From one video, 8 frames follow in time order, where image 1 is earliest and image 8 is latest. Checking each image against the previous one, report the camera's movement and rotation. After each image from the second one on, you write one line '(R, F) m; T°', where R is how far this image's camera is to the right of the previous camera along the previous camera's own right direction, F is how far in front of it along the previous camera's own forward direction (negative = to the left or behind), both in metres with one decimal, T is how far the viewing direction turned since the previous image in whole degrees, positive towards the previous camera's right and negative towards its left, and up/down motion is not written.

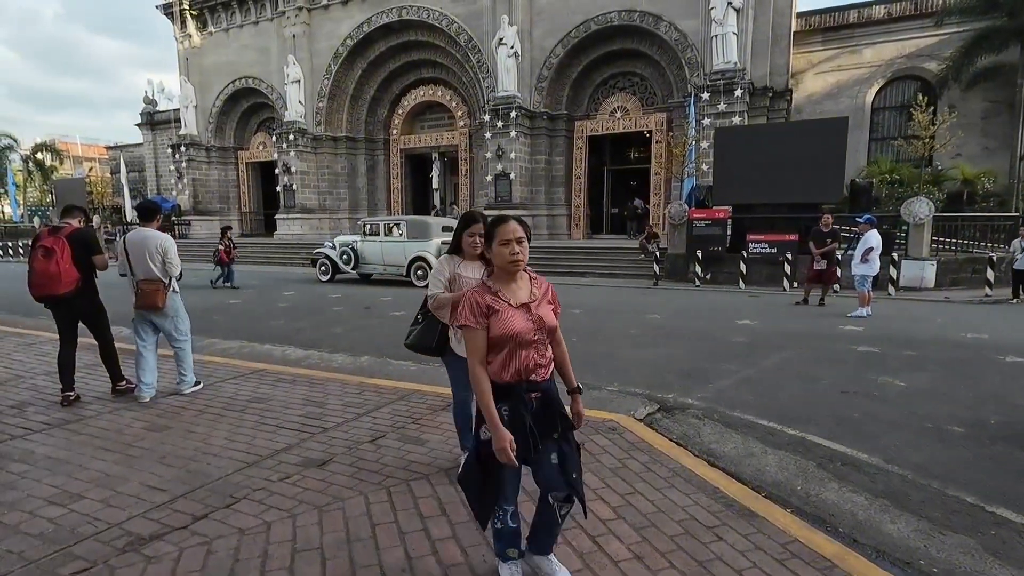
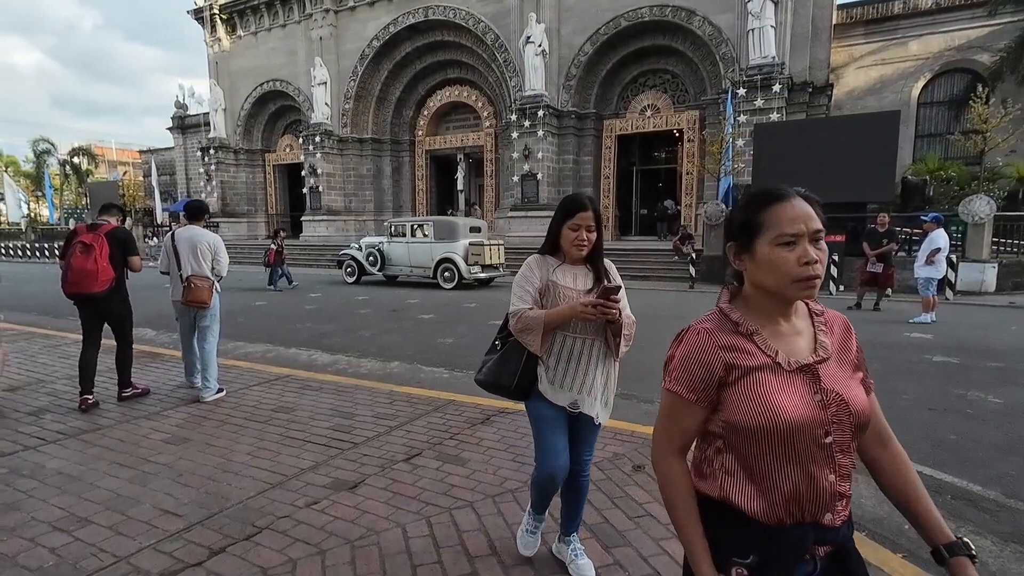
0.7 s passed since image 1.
(-0.2, +0.4) m; -2°
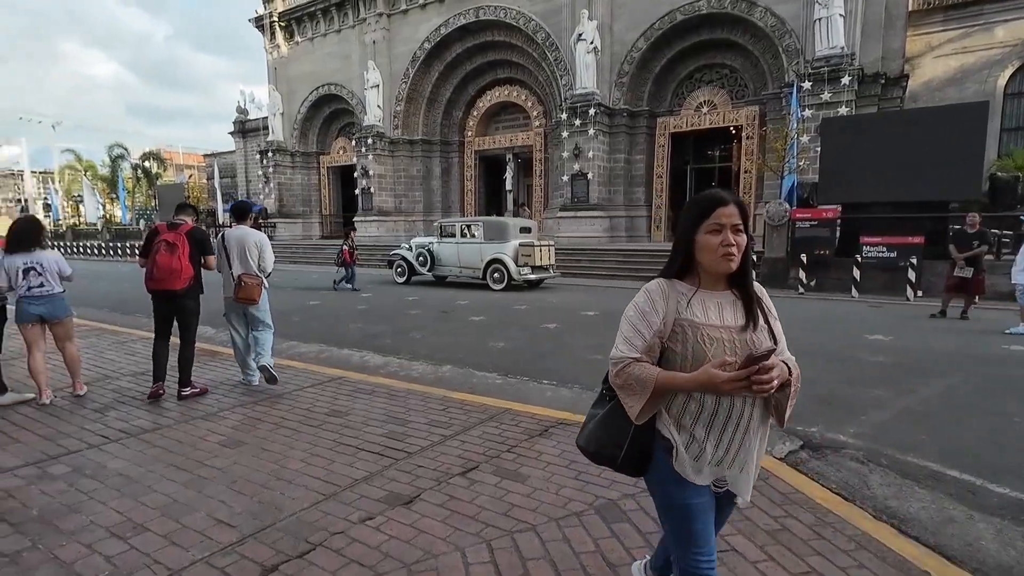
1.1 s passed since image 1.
(-0.1, +0.2) m; -5°
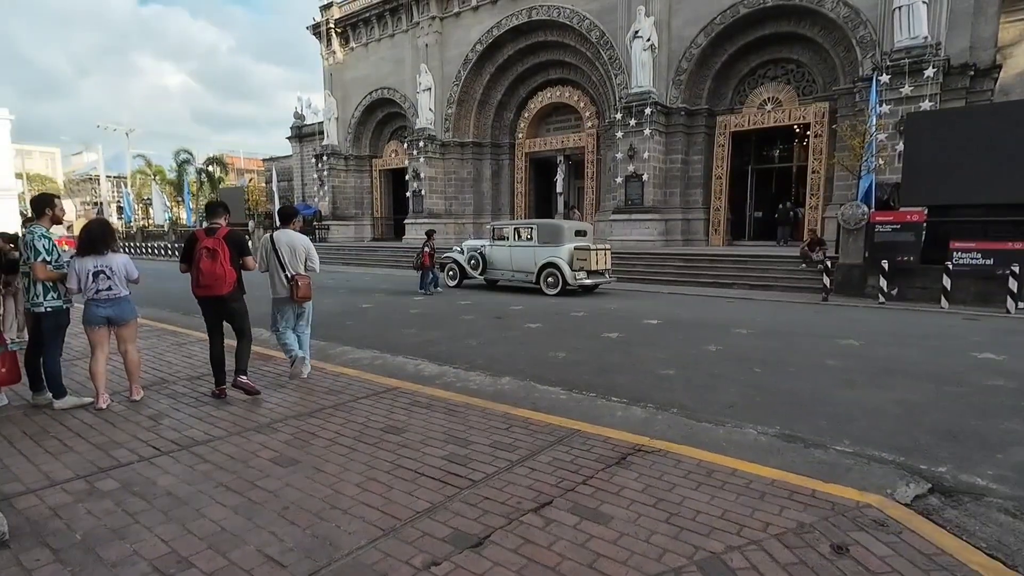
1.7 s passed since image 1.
(-0.2, +0.4) m; -5°
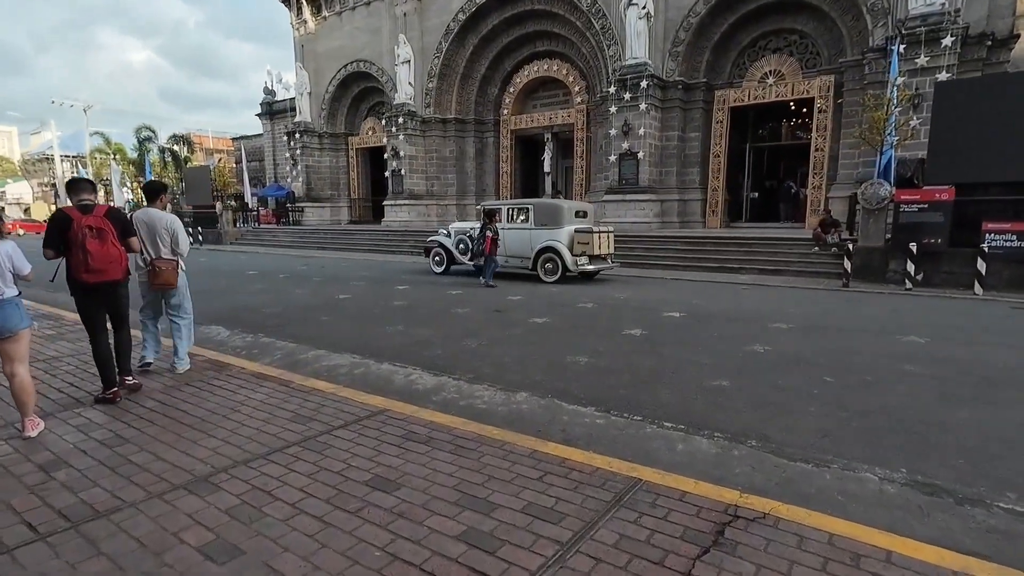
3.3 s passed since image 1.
(-0.3, +1.3) m; +2°
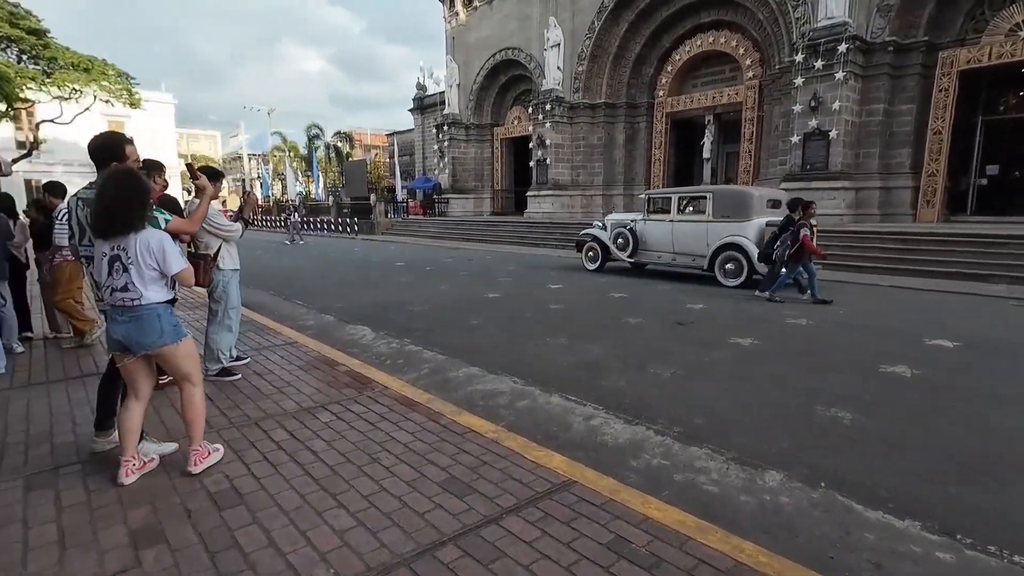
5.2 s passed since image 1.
(-0.7, +1.4) m; -14°
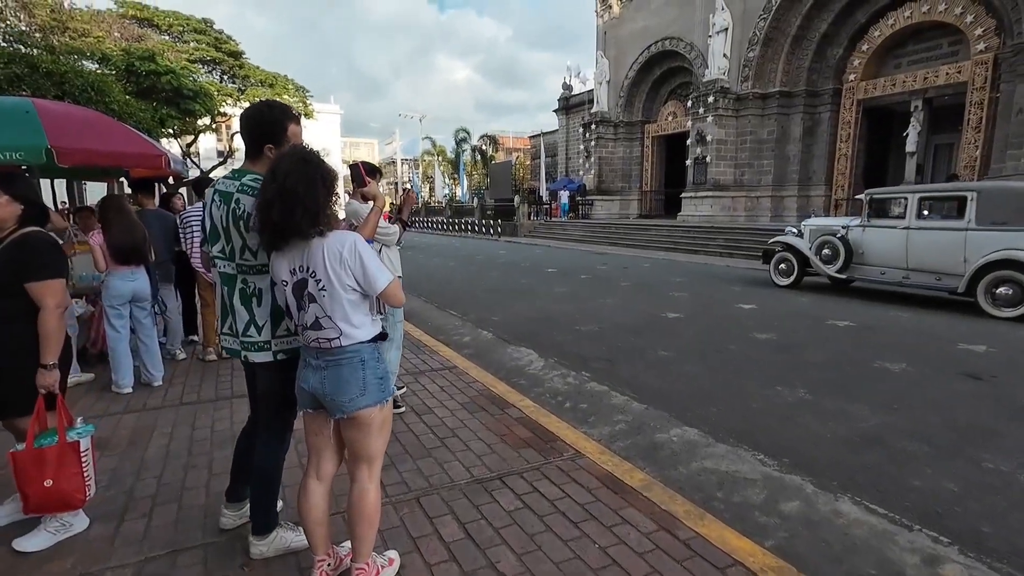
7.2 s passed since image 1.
(-0.7, +1.3) m; -14°
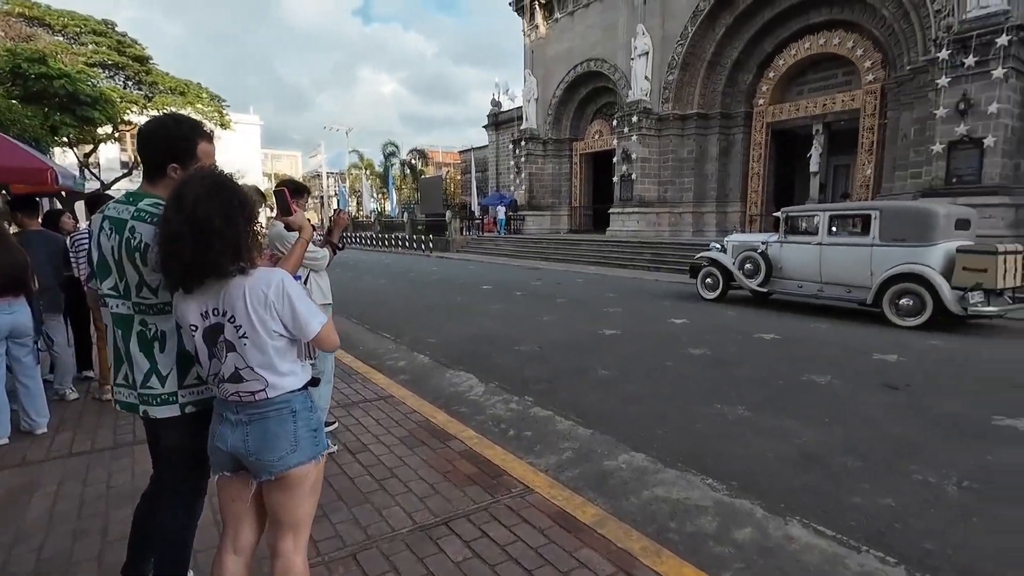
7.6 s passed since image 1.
(-0.1, +0.2) m; +7°
